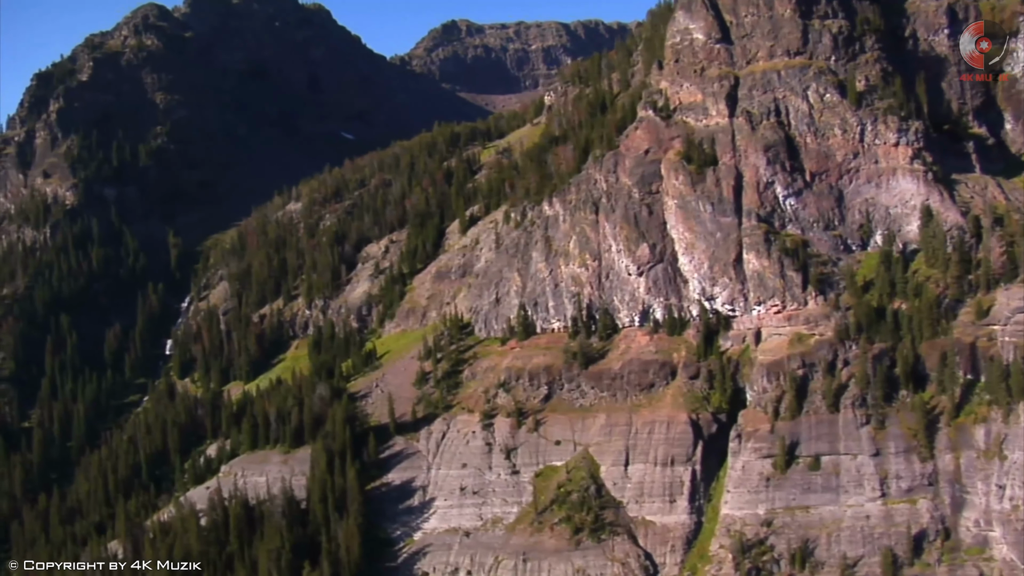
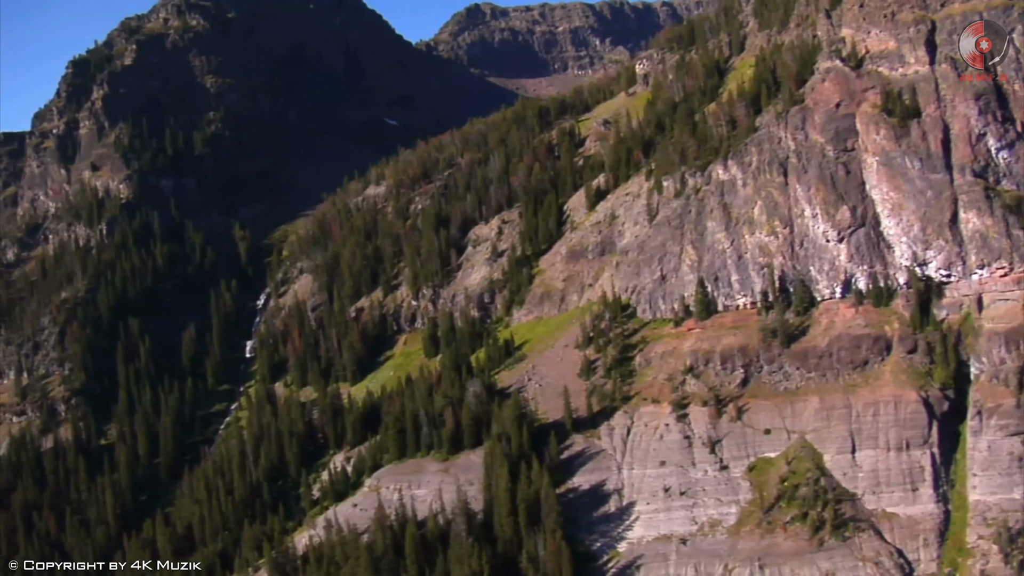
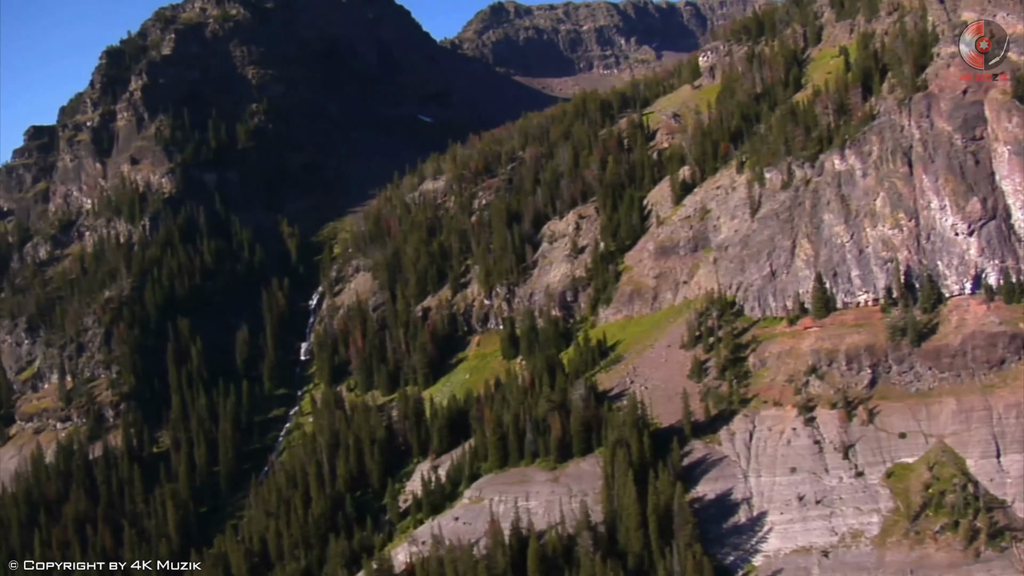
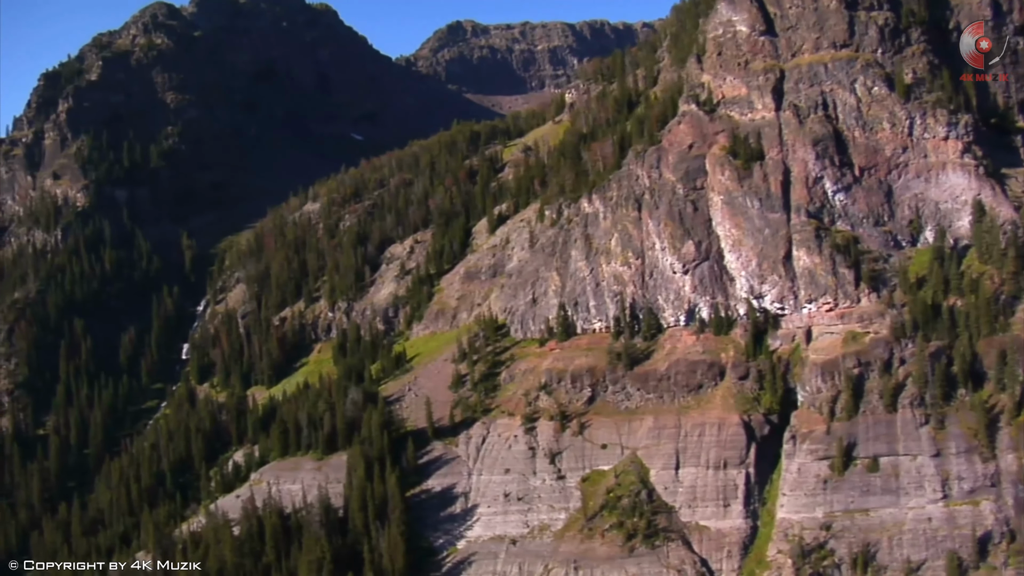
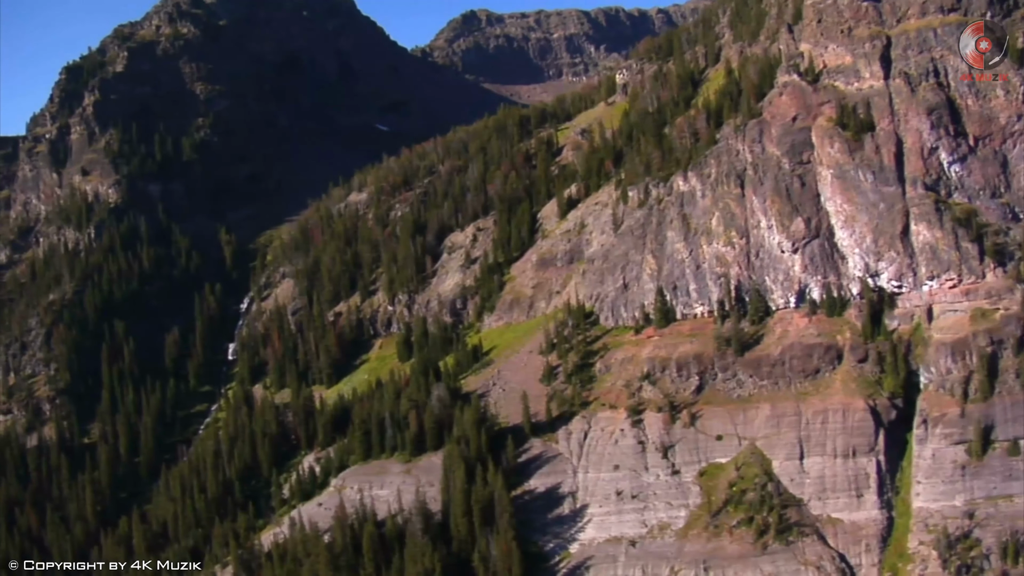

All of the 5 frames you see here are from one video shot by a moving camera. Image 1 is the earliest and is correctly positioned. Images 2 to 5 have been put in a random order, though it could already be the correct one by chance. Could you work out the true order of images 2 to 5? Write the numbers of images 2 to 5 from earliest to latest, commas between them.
4, 5, 2, 3
